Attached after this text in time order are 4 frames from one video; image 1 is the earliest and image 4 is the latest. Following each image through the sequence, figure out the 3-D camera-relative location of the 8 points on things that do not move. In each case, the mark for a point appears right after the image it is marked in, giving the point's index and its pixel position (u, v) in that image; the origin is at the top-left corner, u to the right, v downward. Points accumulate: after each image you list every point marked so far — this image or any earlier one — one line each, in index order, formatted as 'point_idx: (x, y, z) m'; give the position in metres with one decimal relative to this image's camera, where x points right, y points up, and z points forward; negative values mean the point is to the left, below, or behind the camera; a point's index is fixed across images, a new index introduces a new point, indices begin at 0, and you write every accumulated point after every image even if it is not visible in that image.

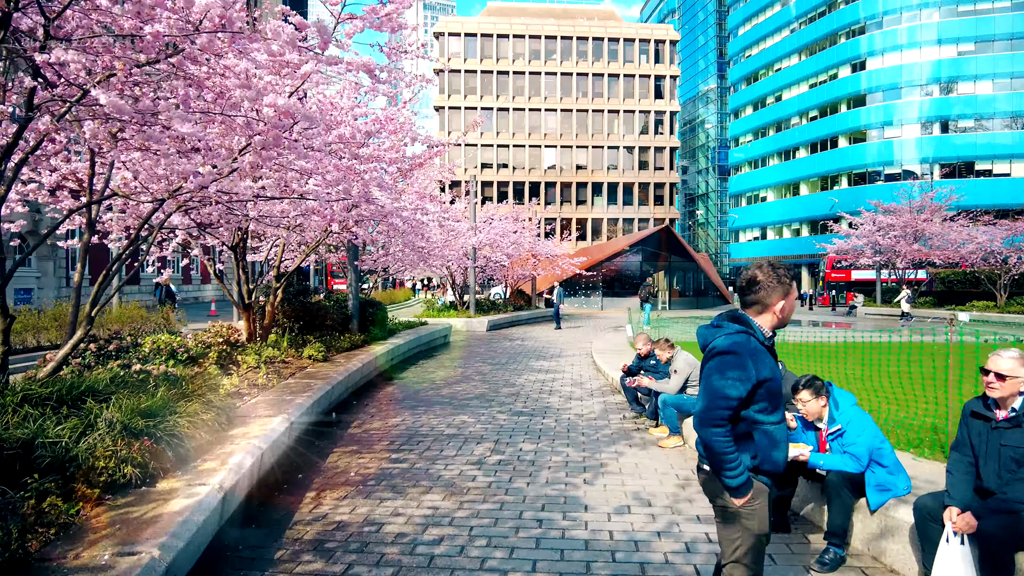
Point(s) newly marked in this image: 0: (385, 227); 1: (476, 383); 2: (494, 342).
0: (-2.9, +1.4, +14.4) m
1: (-0.7, -1.8, +11.9) m
2: (-0.6, -1.7, +20.1) m
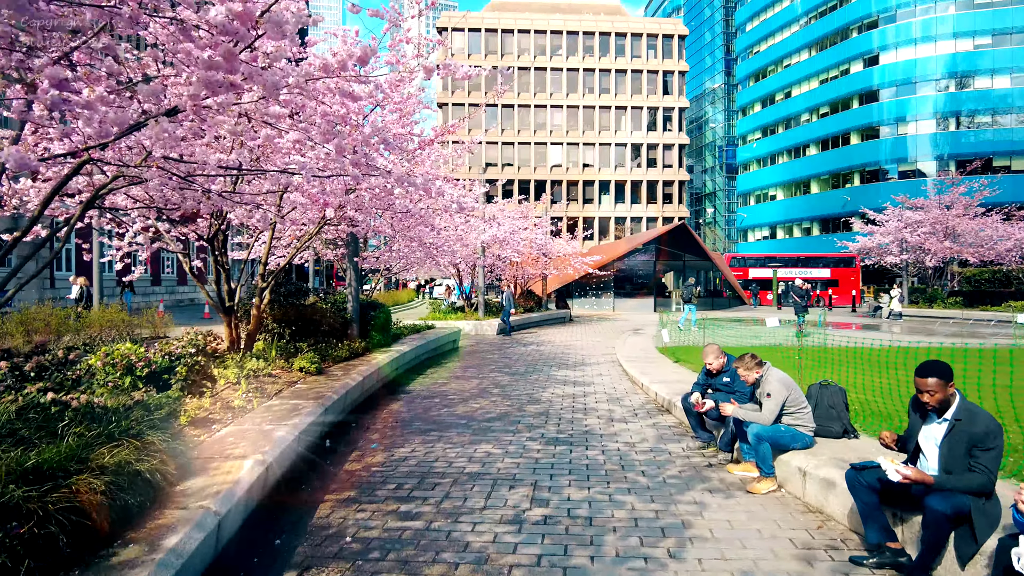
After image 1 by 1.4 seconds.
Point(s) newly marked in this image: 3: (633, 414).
0: (-2.5, +1.4, +12.8) m
1: (-0.3, -1.8, +10.2) m
2: (-0.1, -1.7, +18.4) m
3: (+1.7, -1.8, +8.9) m
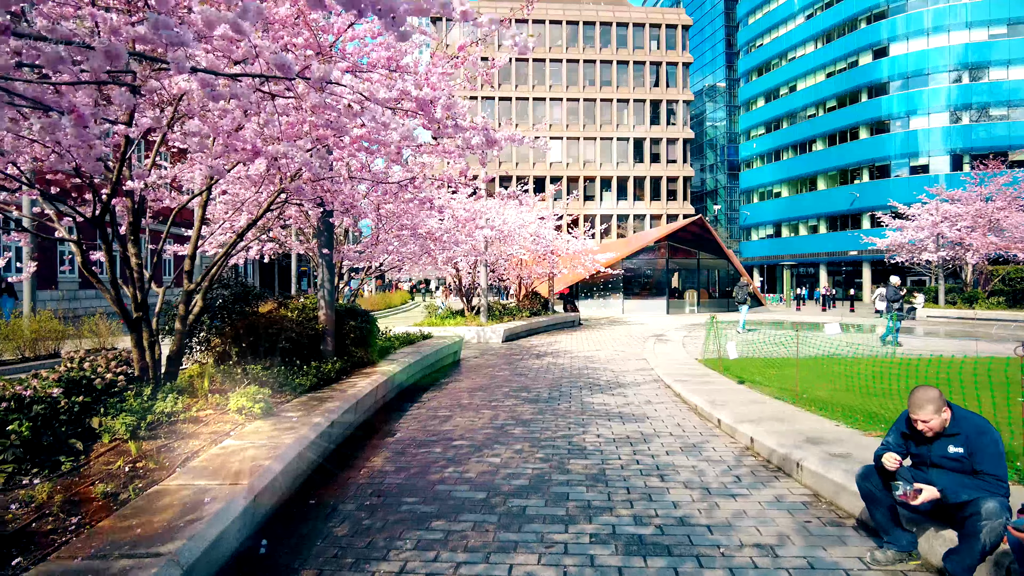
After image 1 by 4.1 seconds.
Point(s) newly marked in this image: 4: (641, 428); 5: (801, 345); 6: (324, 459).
0: (-2.2, +1.4, +9.7) m
1: (+0.1, -1.8, +7.2) m
2: (+0.2, -1.7, +15.4) m
3: (+2.1, -1.8, +6.0) m
4: (+1.6, -1.8, +8.1) m
5: (+7.0, -1.4, +15.2) m
6: (-1.9, -1.7, +6.6) m
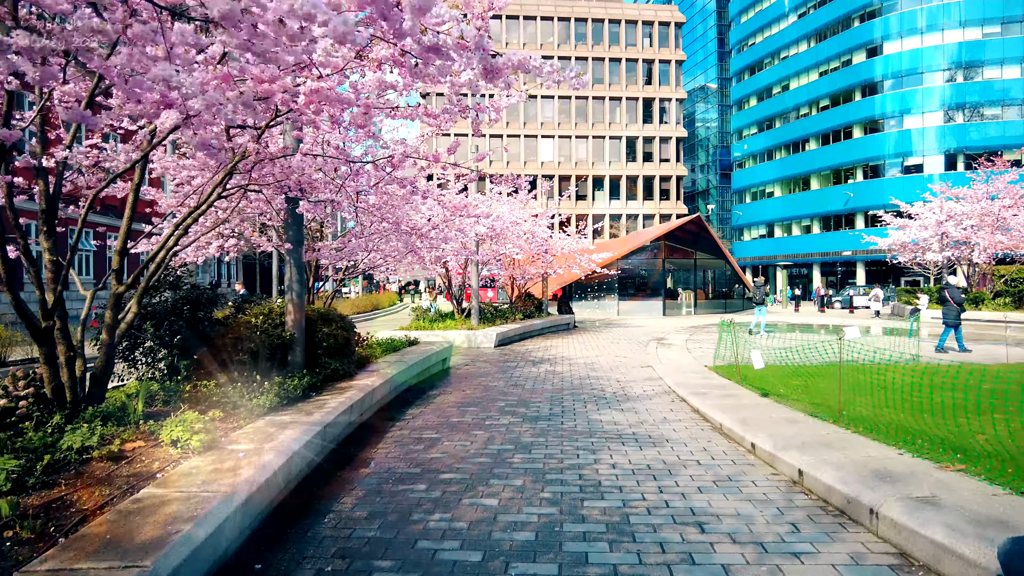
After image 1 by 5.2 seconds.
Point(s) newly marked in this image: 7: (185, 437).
0: (-2.2, +1.4, +8.5) m
1: (+0.1, -1.8, +6.0) m
2: (0.0, -1.8, +14.1) m
3: (+2.1, -1.8, +4.7) m
4: (+1.6, -1.8, +6.9) m
5: (+6.9, -1.4, +14.1) m
6: (-1.9, -1.8, +5.3) m
7: (-2.8, -1.2, +5.4) m
